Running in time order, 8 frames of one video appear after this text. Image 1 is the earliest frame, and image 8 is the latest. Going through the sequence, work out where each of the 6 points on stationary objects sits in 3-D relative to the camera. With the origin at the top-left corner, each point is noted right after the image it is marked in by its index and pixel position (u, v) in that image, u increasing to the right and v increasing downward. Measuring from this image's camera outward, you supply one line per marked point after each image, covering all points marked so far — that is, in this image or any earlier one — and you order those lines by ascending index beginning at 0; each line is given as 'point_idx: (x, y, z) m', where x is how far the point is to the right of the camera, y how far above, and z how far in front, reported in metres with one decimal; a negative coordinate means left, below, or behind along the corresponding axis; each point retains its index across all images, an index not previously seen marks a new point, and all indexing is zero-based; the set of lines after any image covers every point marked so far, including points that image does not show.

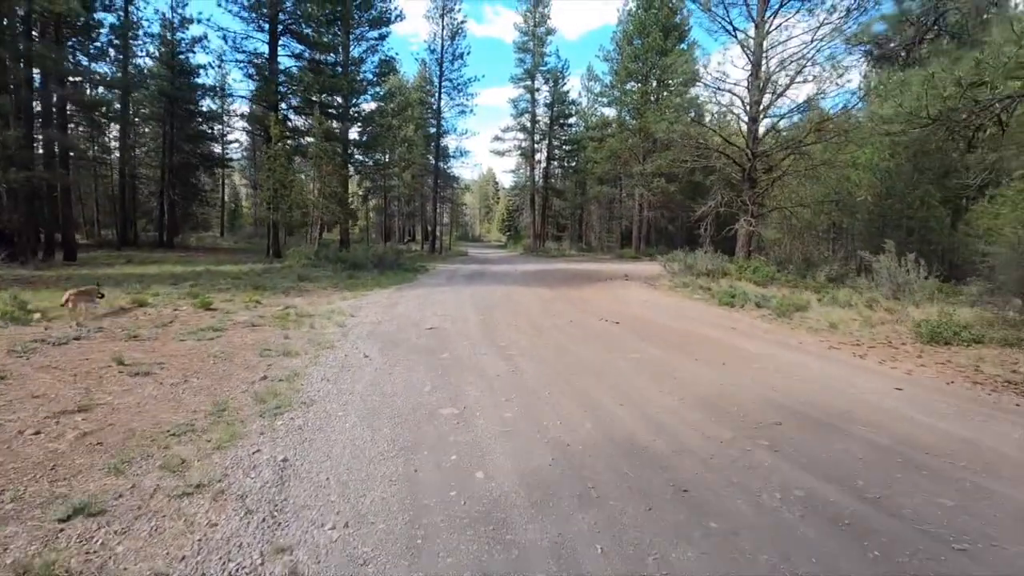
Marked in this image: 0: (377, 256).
0: (-4.5, +1.1, +18.1) m
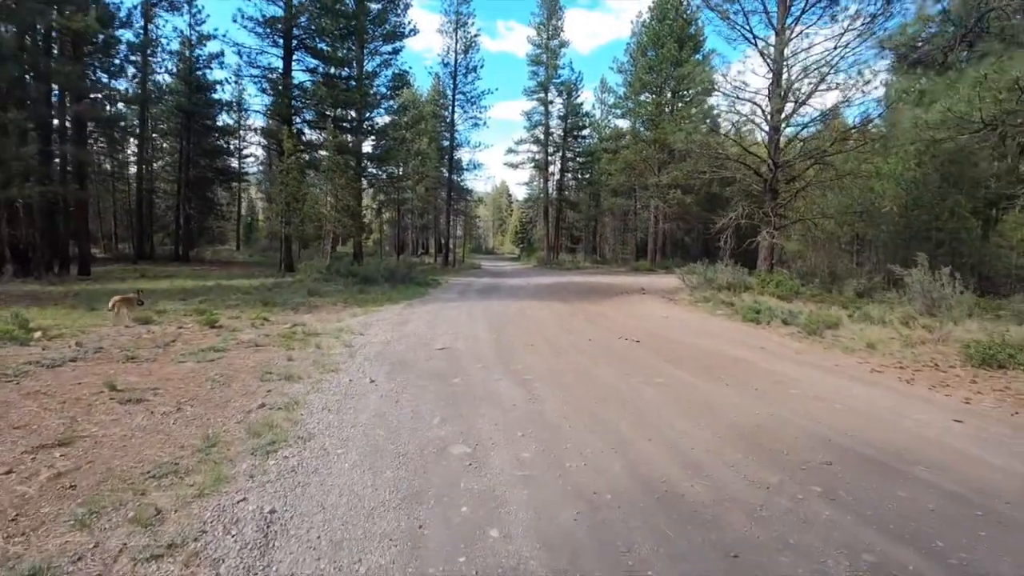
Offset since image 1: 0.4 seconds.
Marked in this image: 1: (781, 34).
0: (-4.1, +0.6, +17.8) m
1: (+7.5, +7.1, +14.8) m
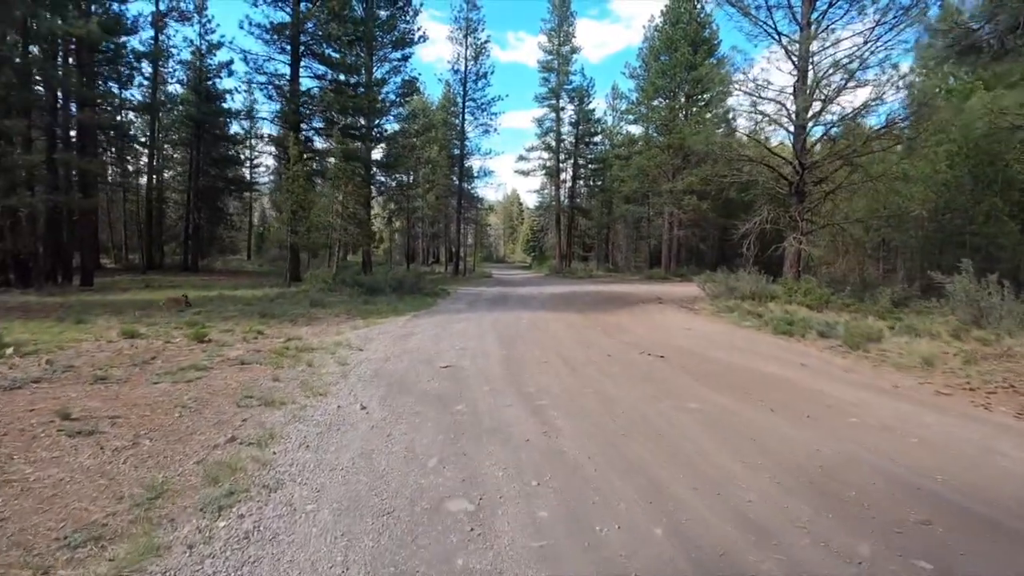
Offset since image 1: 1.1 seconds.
0: (-3.7, +0.3, +17.2) m
1: (+7.8, +6.8, +14.1) m
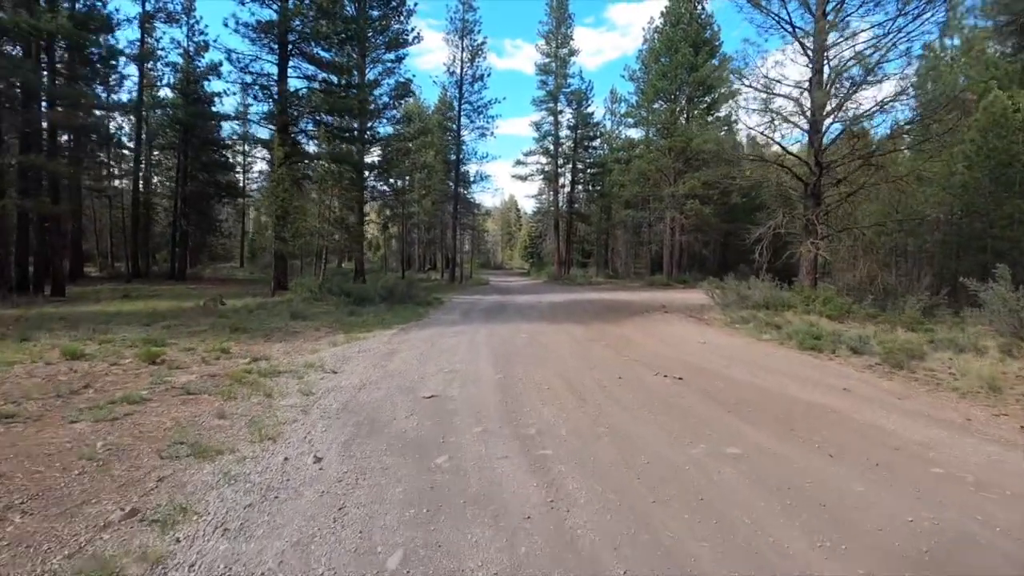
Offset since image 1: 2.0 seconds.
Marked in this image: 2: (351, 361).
0: (-3.8, 0.0, +16.2) m
1: (+7.7, +6.6, +13.2) m
2: (-2.2, -1.0, +7.4) m
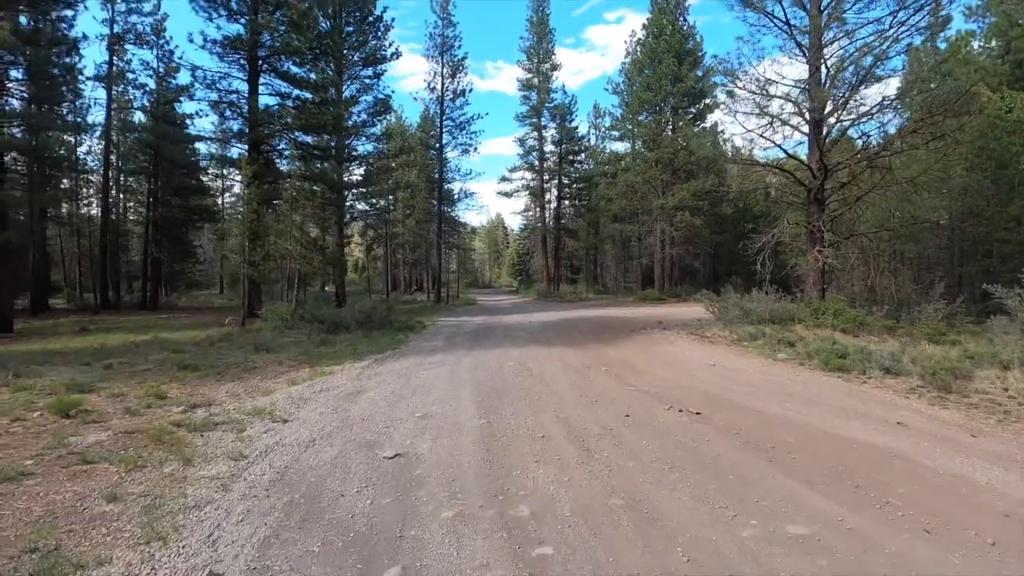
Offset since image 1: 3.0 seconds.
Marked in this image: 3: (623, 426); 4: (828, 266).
0: (-4.1, -0.7, +15.1) m
1: (+7.2, +6.4, +12.5) m
2: (-2.4, -1.3, +6.2) m
3: (+1.1, -1.3, +5.2) m
4: (+7.6, +0.5, +12.8) m
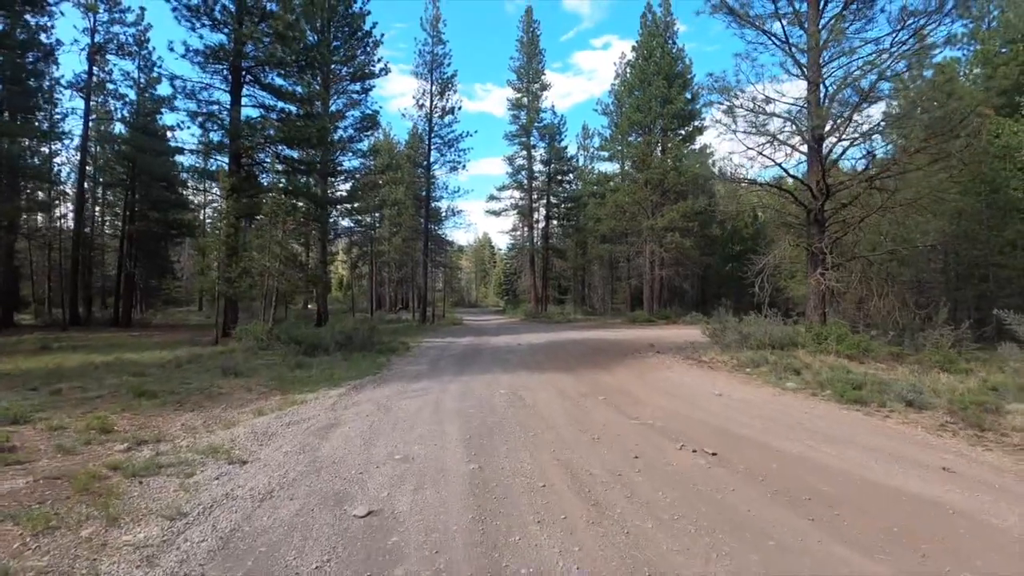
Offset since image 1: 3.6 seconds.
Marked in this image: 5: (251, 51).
0: (-4.4, -1.2, +14.3) m
1: (+7.0, +5.8, +12.3) m
2: (-2.4, -1.6, +5.5) m
3: (+1.0, -1.5, +4.5) m
4: (+7.3, 0.0, +12.4) m
5: (-9.7, +8.8, +19.8) m
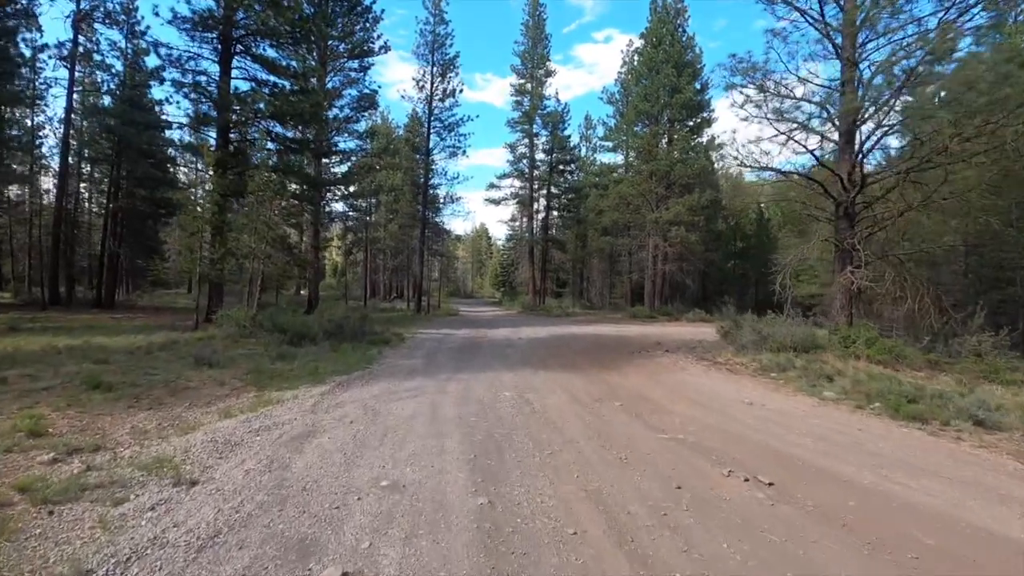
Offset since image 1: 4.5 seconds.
0: (-4.4, -0.8, +13.3) m
1: (+7.3, +5.8, +11.3) m
2: (-2.3, -1.4, +4.6) m
3: (+1.1, -1.5, +3.6) m
4: (+7.4, 0.0, +11.5) m
5: (-9.4, +9.4, +18.6) m
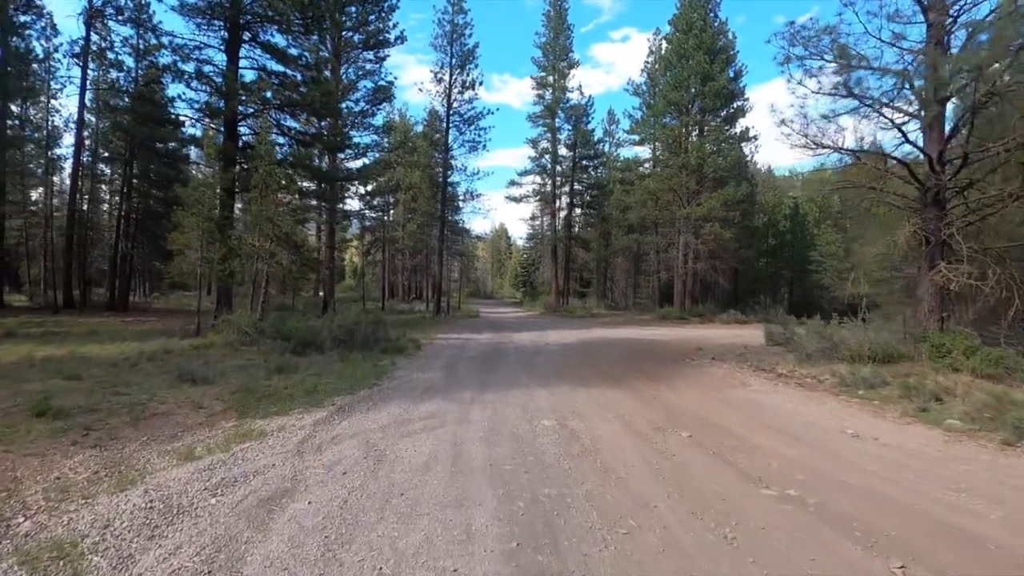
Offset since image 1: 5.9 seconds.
0: (-3.7, -0.9, +12.0) m
1: (+7.8, +5.8, +9.6) m
2: (-2.0, -1.4, +3.2) m
3: (+1.4, -1.5, +2.2) m
4: (+8.0, 0.0, +9.8) m
5: (-8.6, +9.3, +17.5) m
